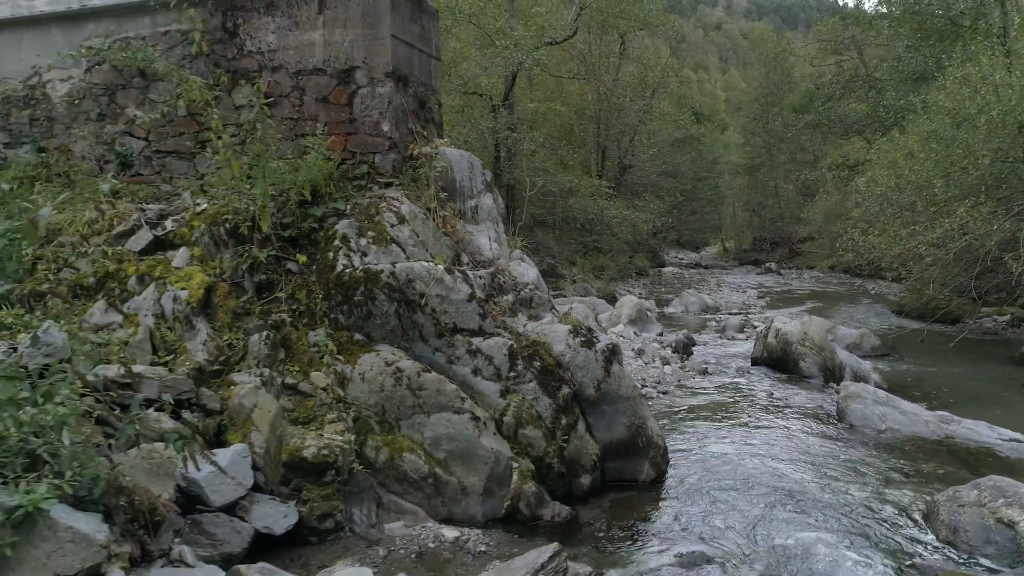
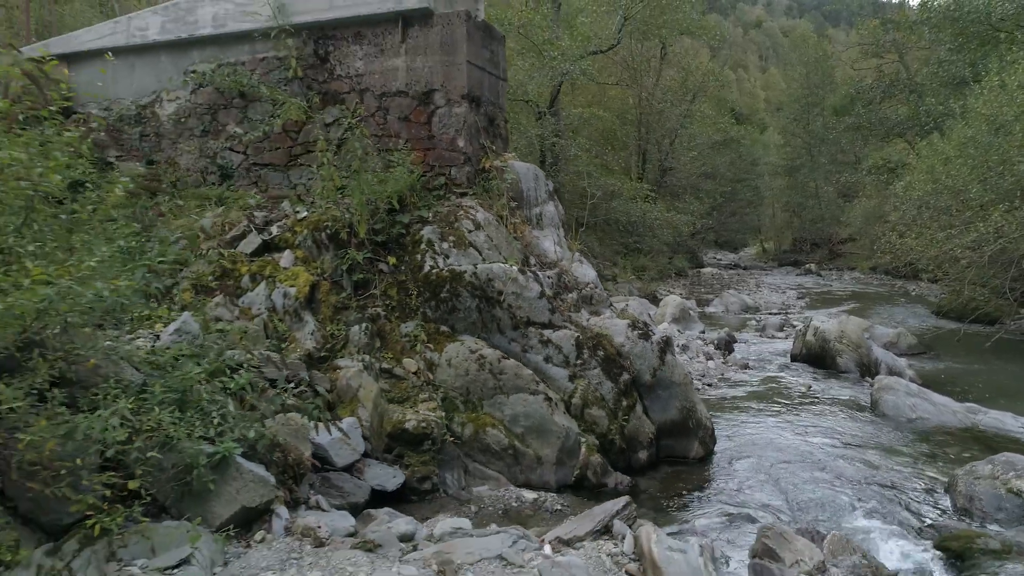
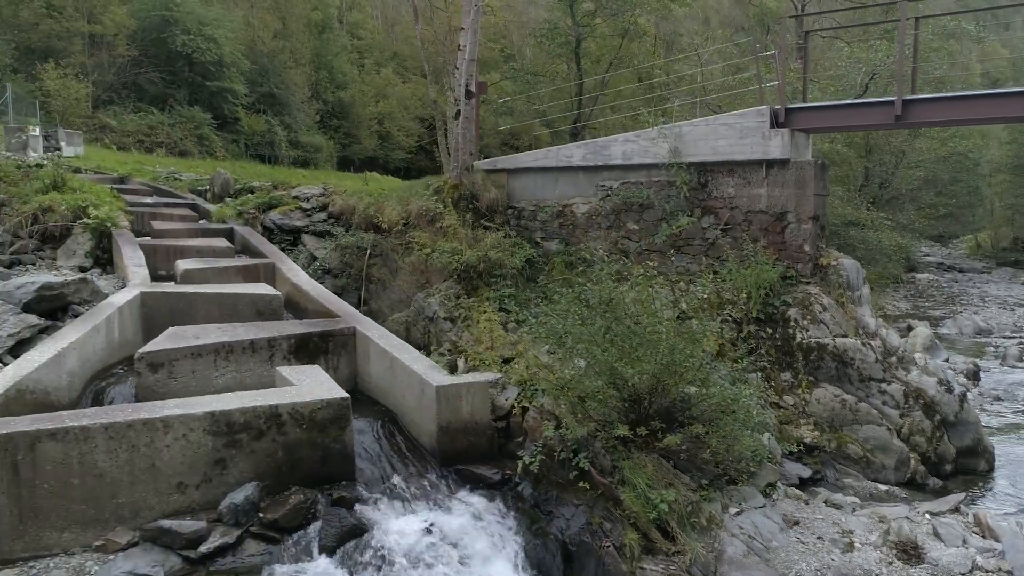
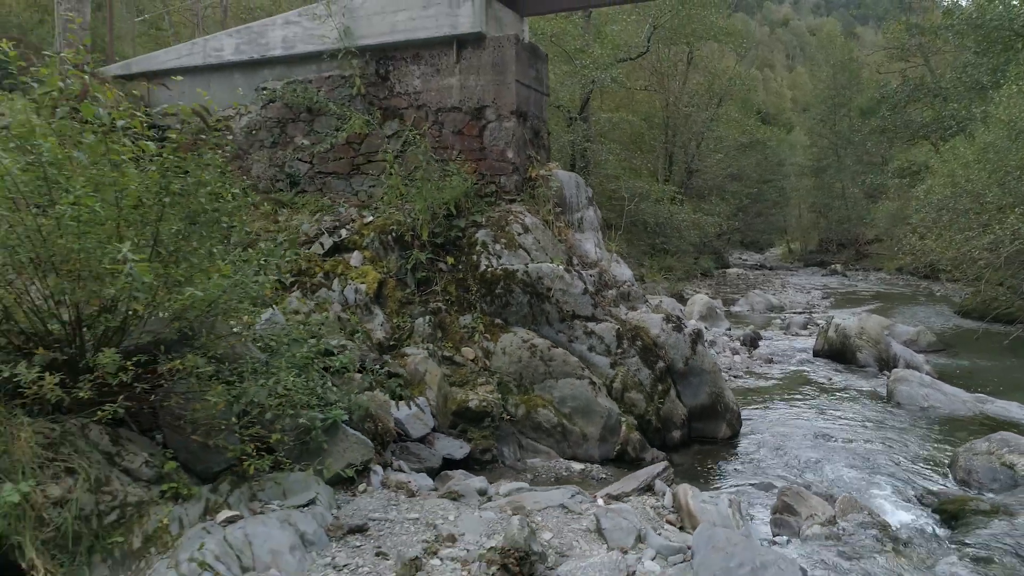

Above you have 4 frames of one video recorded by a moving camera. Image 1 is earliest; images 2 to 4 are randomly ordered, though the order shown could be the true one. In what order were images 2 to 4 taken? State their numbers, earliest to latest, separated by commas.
2, 4, 3
